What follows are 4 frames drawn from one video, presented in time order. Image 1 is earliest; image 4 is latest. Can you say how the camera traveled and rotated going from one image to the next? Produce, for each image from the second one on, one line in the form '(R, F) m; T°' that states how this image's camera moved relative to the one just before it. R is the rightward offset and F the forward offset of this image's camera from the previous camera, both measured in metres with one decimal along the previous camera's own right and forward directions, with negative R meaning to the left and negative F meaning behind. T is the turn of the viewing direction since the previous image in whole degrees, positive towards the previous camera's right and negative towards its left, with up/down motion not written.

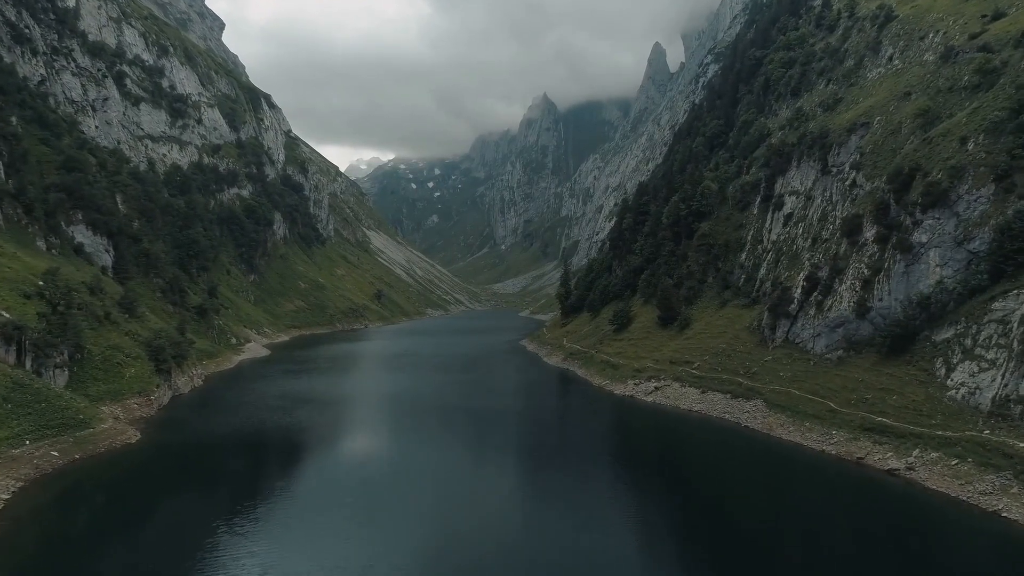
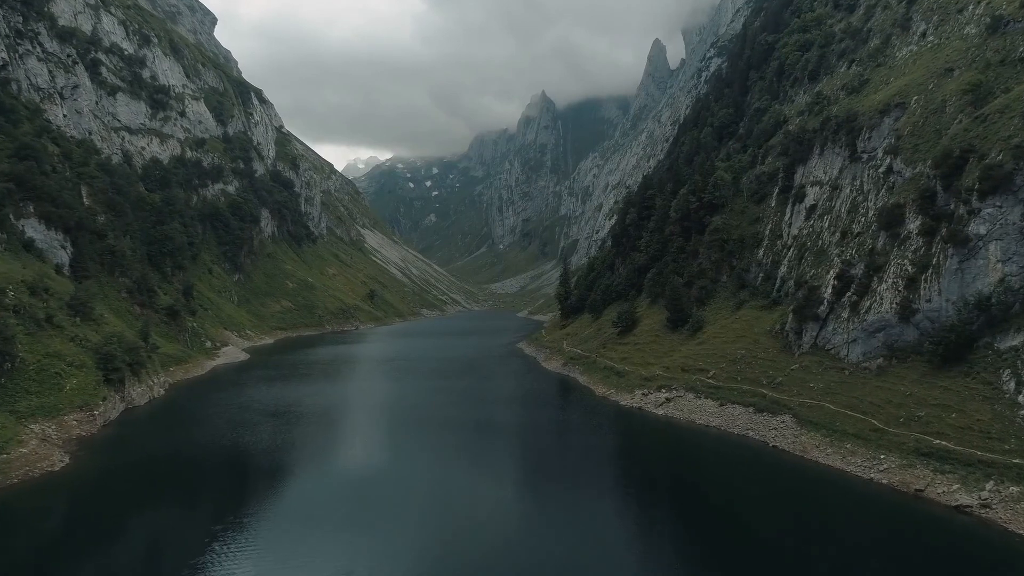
(+0.5, +7.2) m; 0°
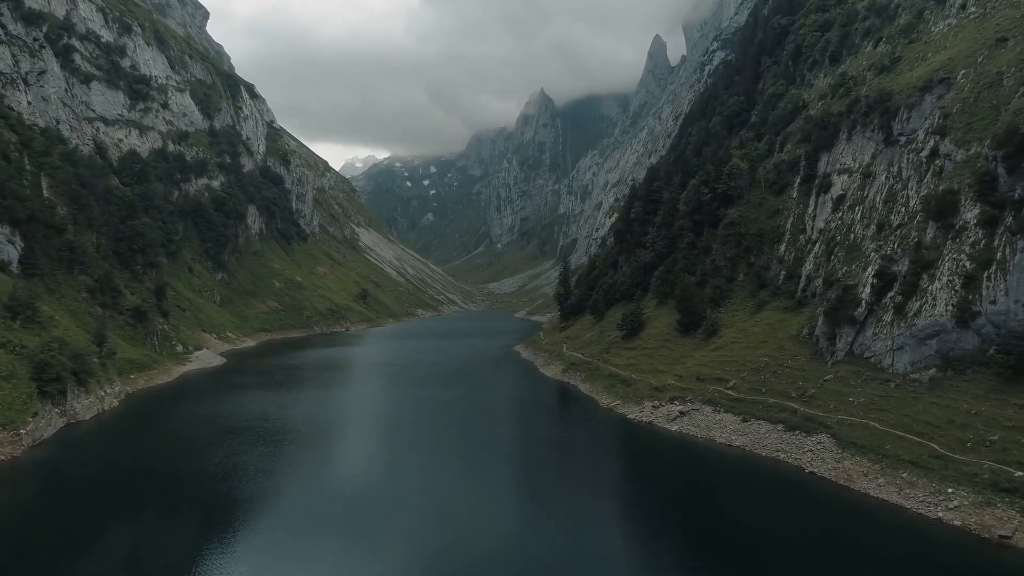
(+0.5, +7.1) m; 0°
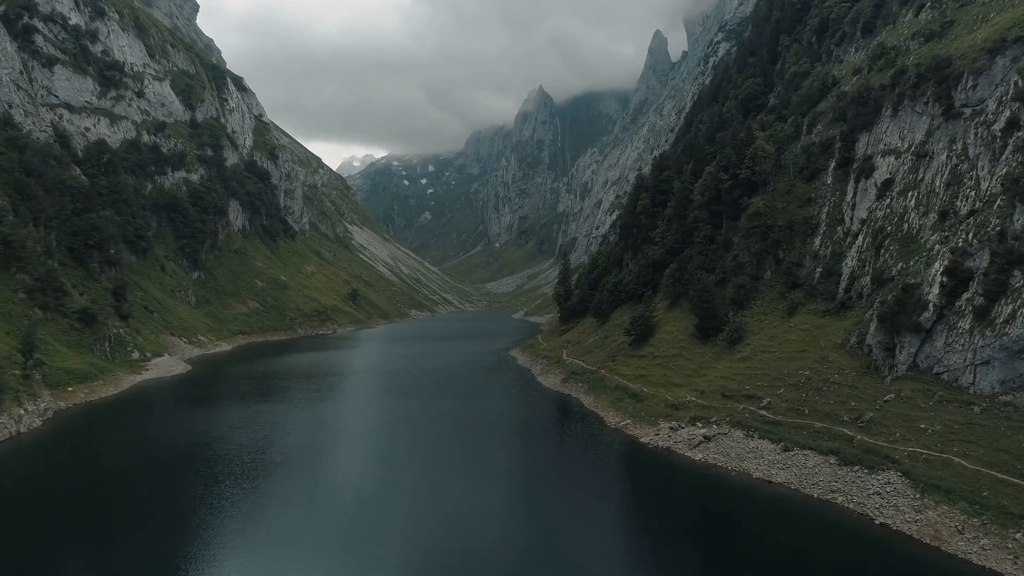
(+0.7, +9.1) m; 0°
